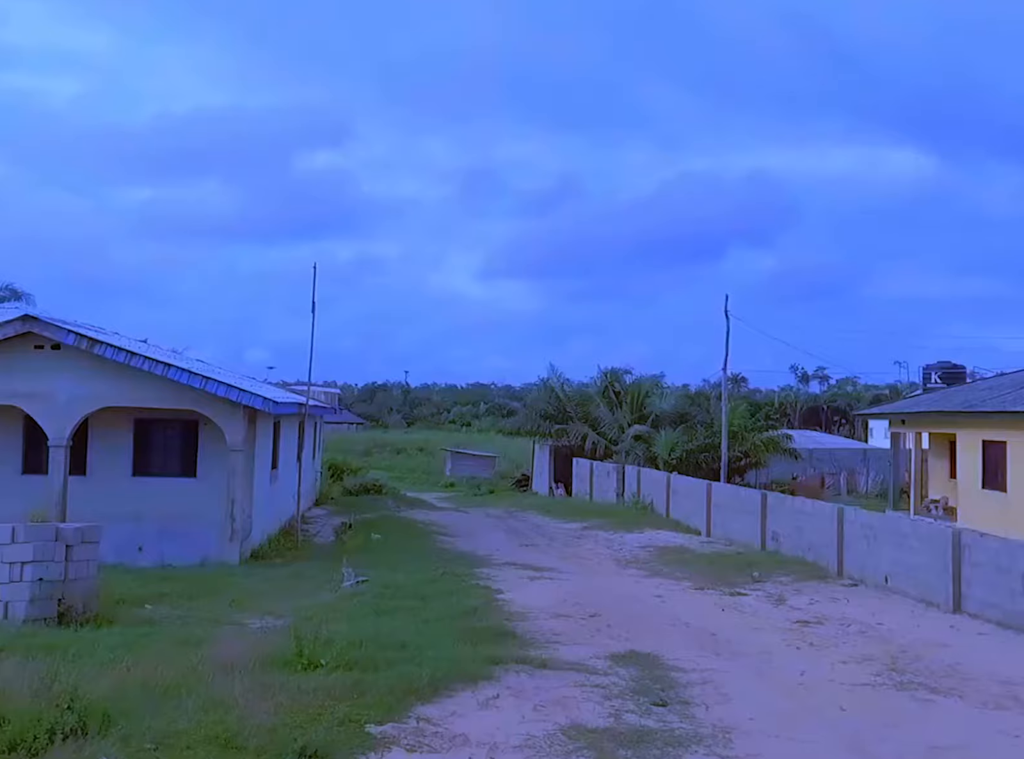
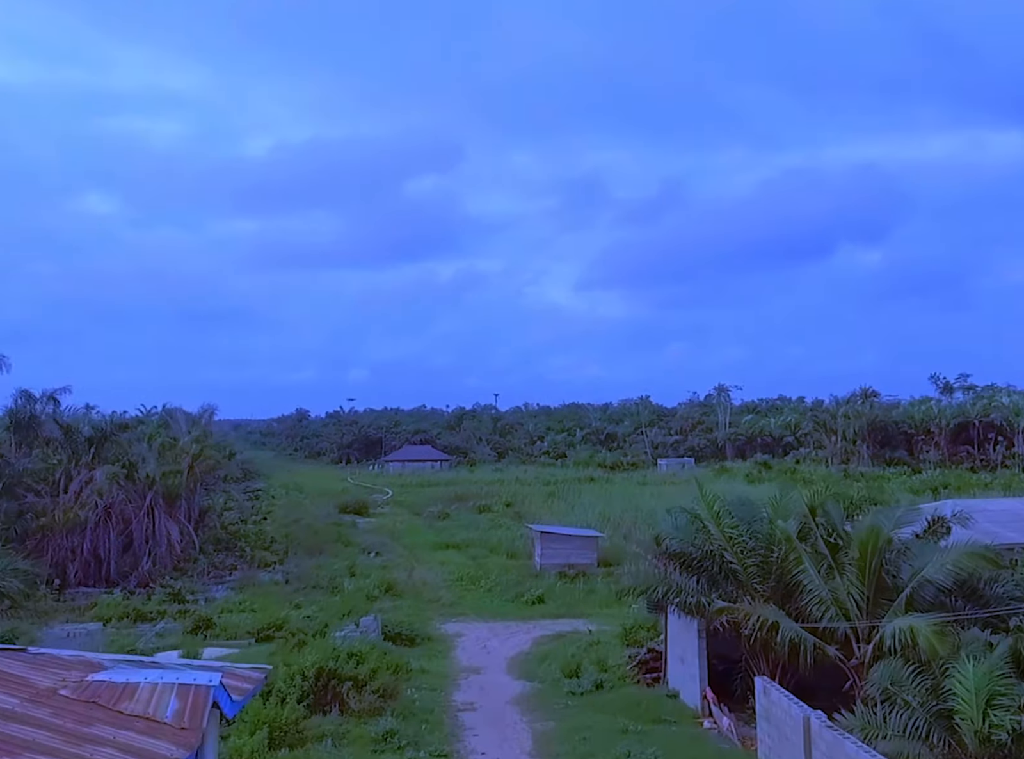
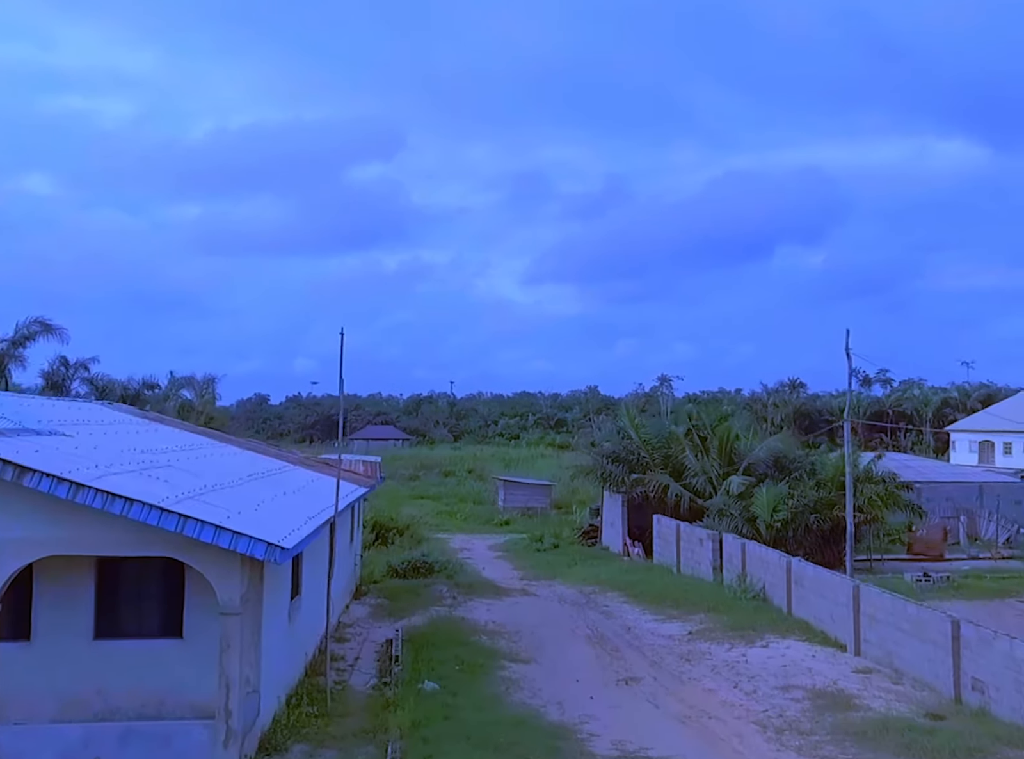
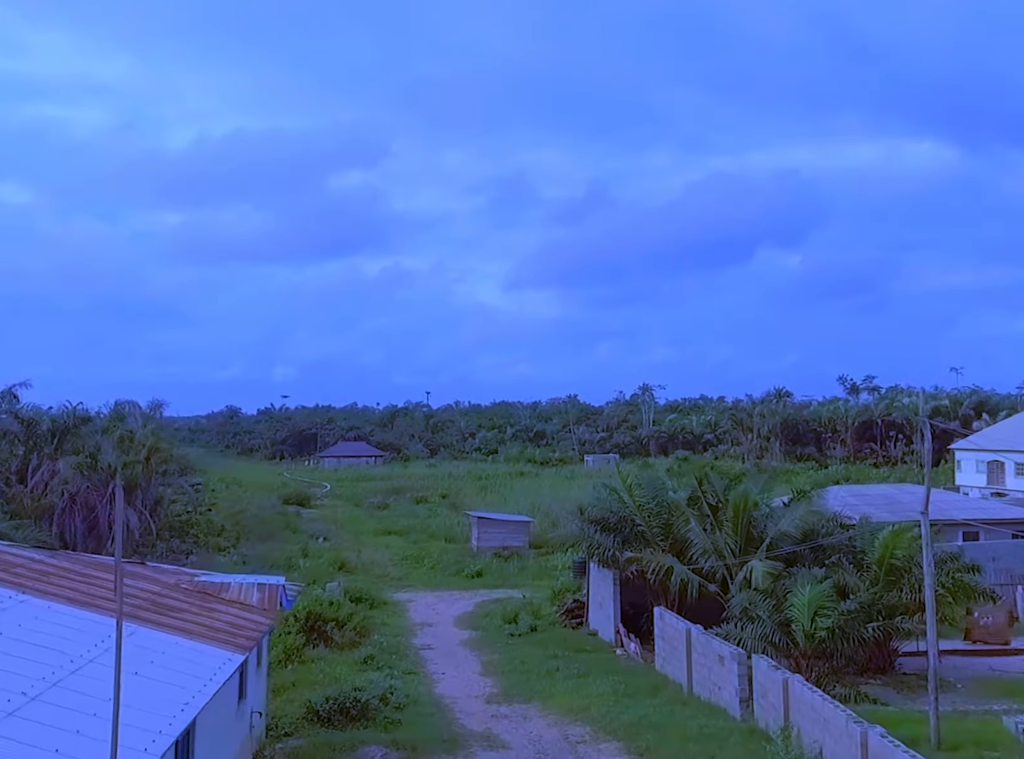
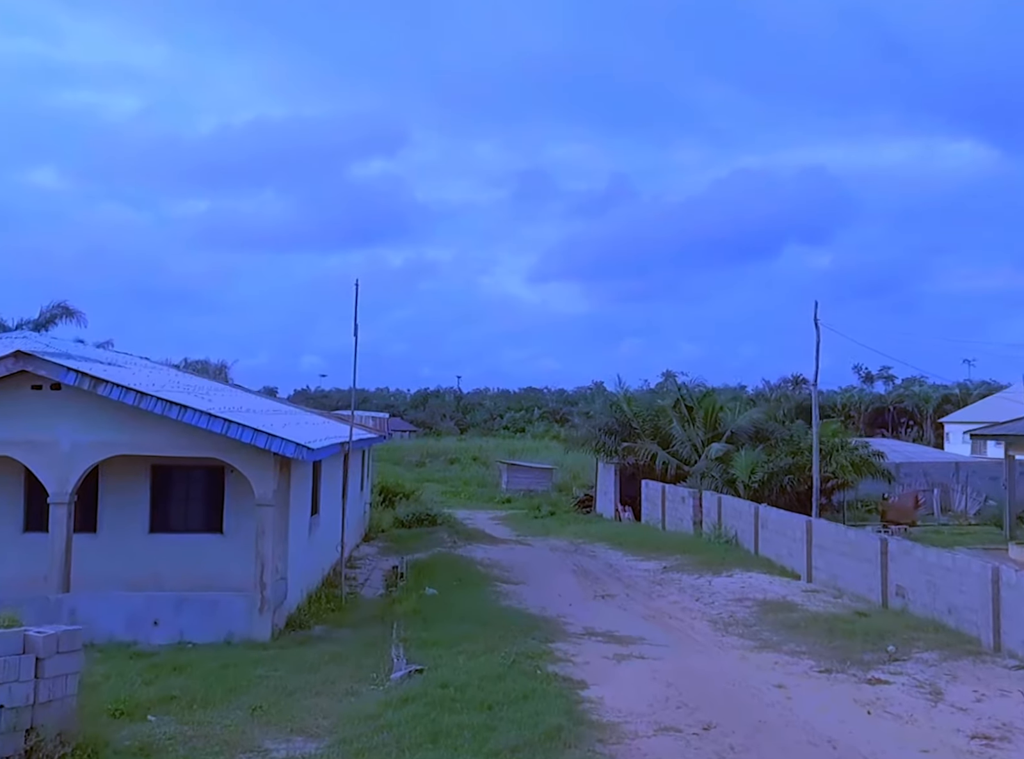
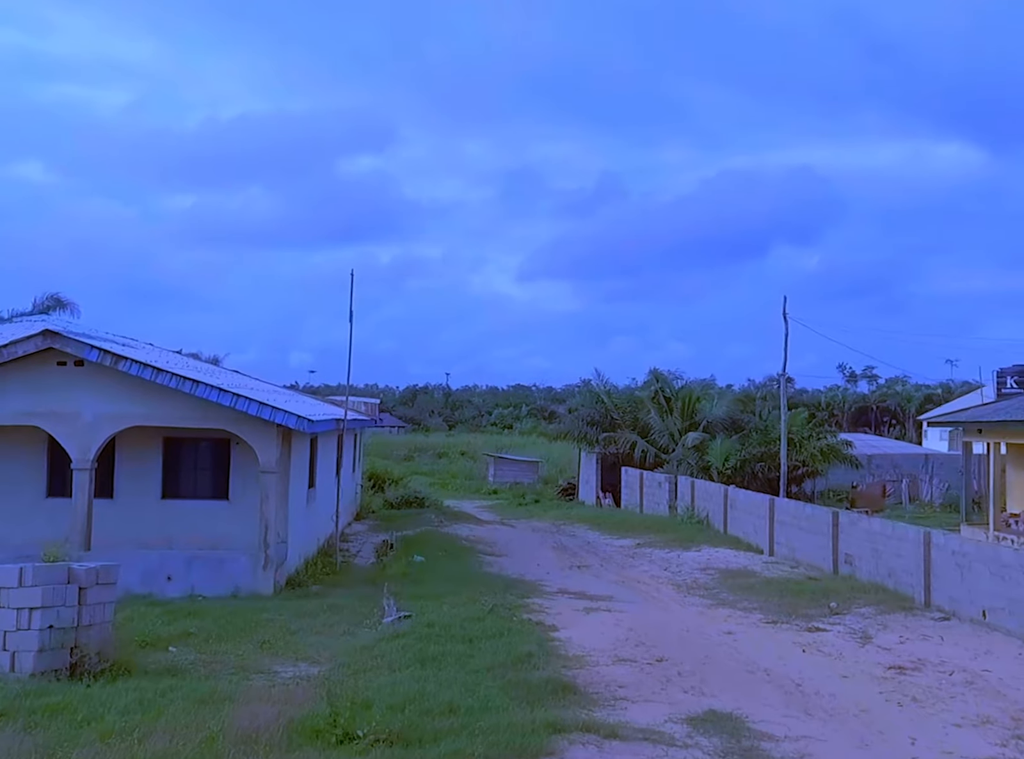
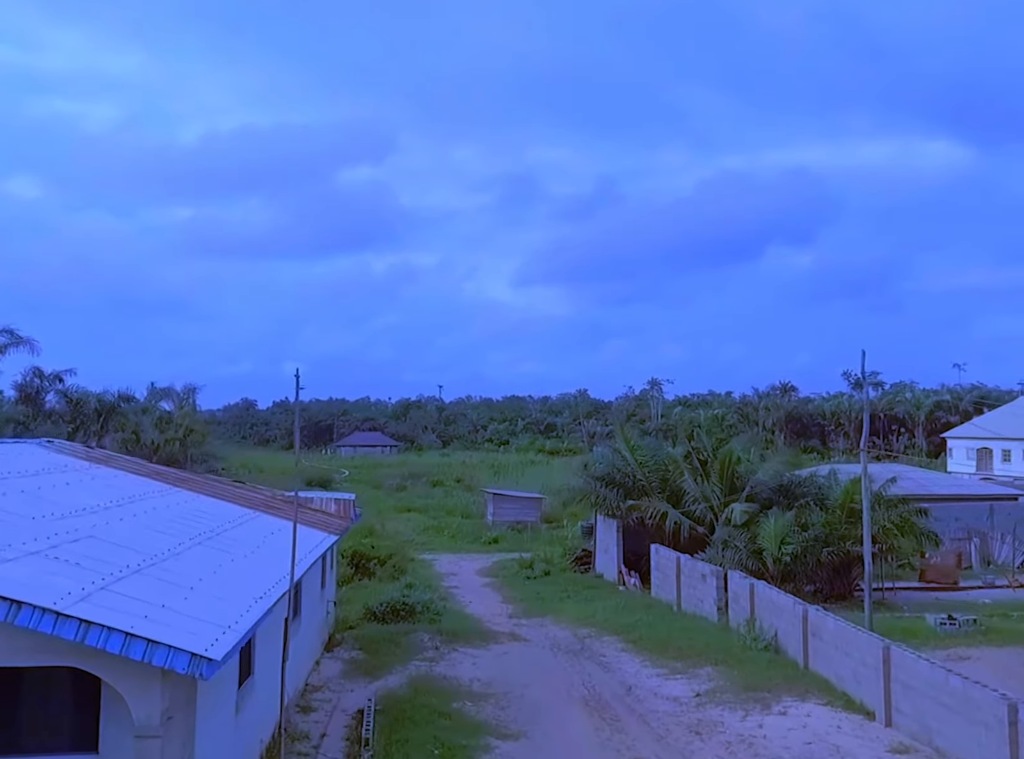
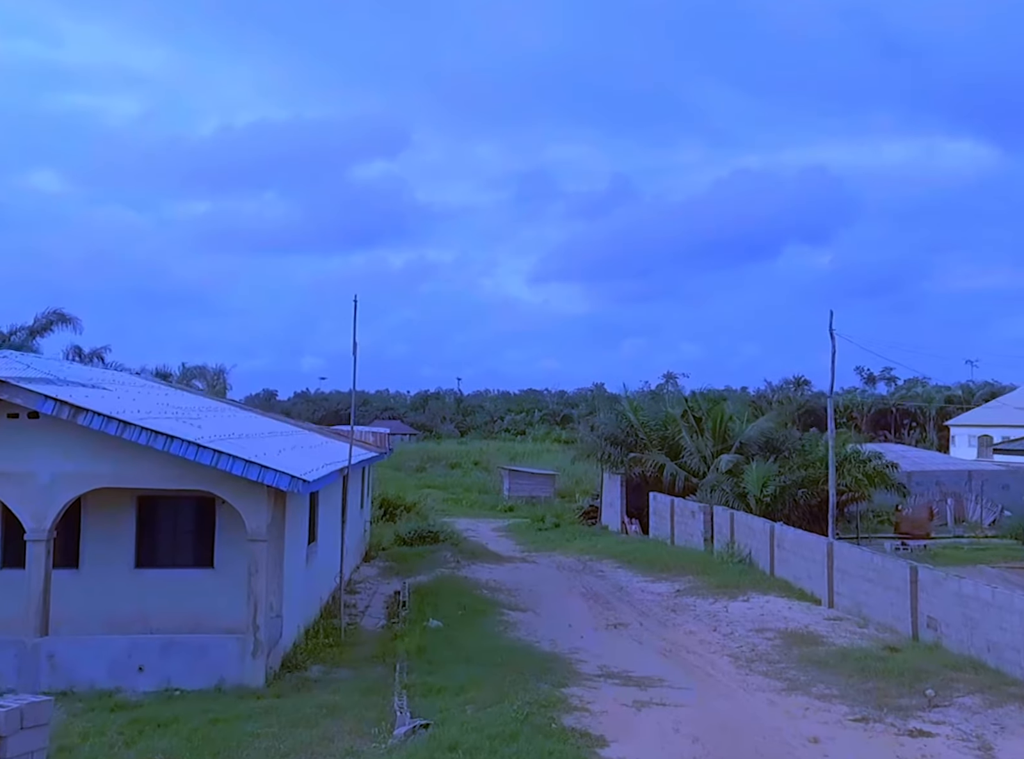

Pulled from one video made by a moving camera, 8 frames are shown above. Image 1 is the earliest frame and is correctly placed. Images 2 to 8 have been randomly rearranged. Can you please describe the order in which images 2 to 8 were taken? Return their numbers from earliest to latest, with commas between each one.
6, 5, 8, 3, 7, 4, 2
